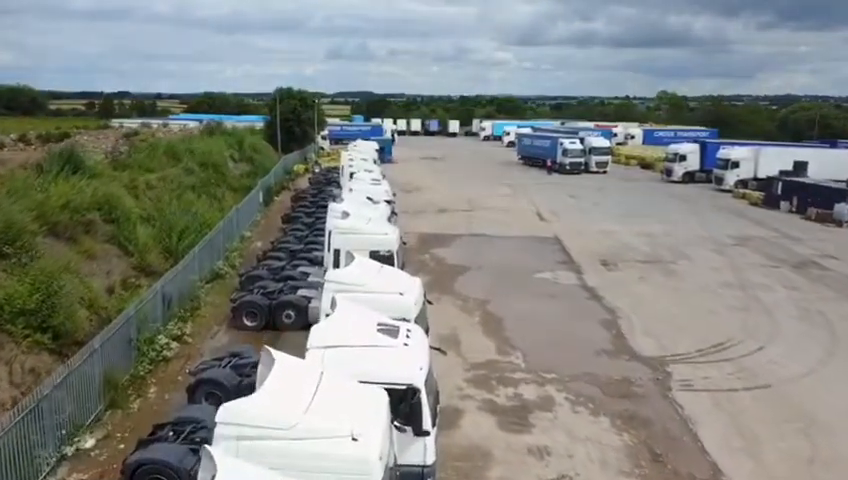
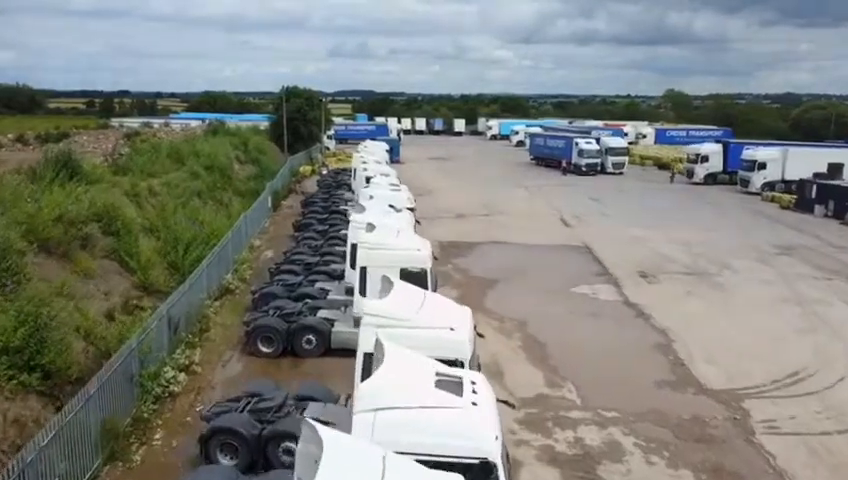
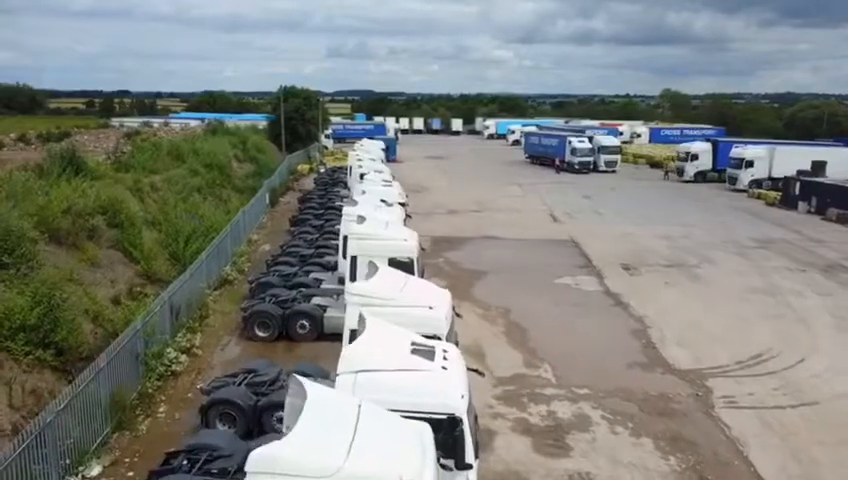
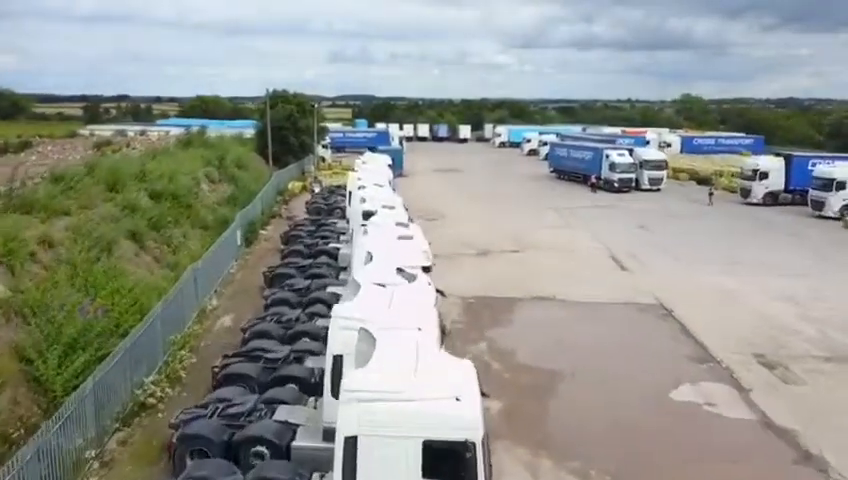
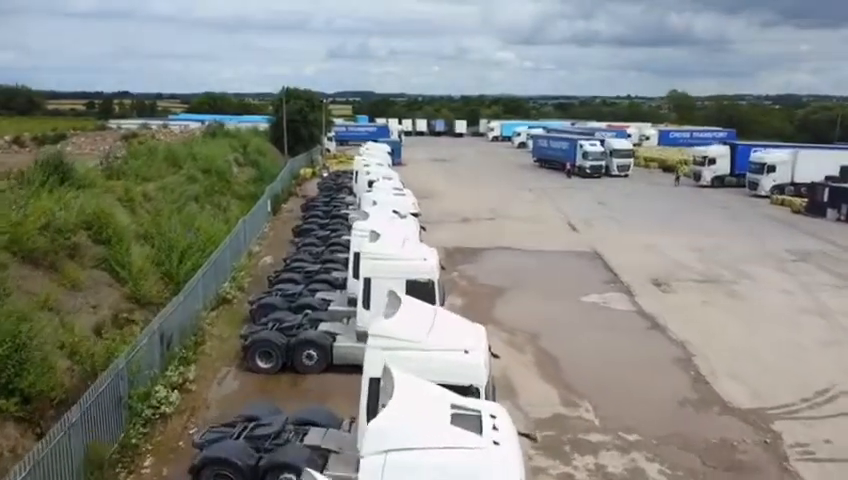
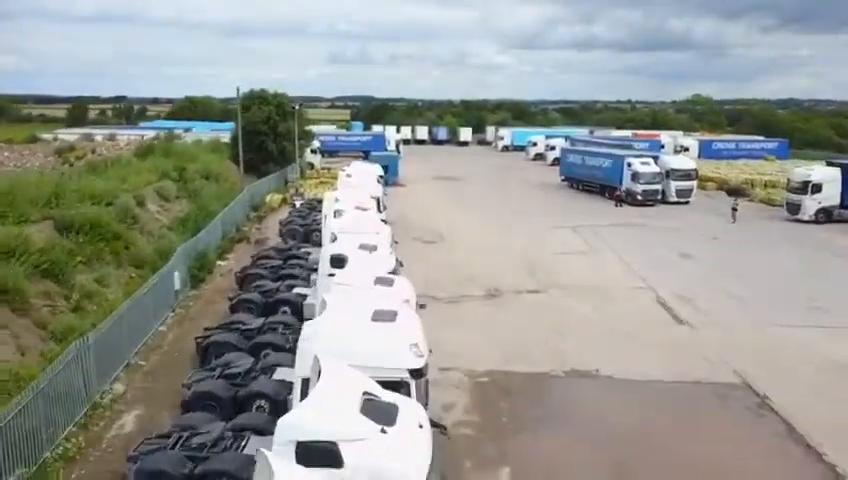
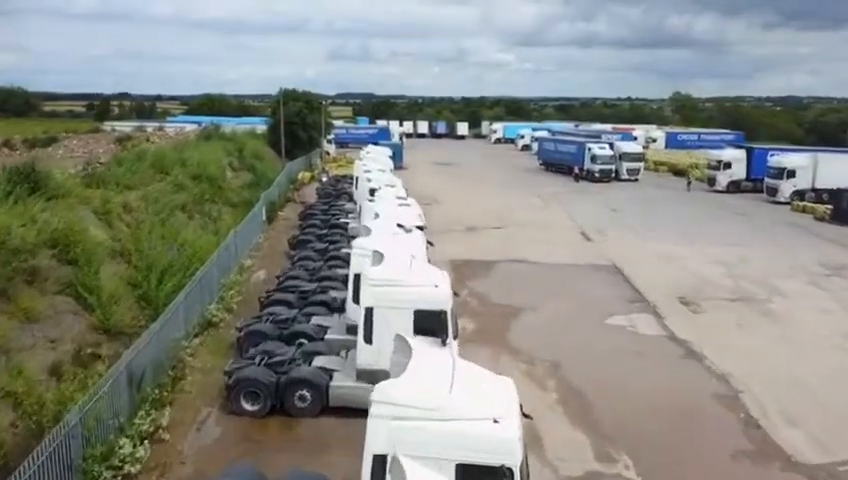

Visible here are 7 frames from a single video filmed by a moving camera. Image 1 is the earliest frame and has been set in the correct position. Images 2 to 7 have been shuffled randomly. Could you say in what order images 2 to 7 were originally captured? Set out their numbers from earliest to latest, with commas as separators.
3, 2, 5, 7, 4, 6
